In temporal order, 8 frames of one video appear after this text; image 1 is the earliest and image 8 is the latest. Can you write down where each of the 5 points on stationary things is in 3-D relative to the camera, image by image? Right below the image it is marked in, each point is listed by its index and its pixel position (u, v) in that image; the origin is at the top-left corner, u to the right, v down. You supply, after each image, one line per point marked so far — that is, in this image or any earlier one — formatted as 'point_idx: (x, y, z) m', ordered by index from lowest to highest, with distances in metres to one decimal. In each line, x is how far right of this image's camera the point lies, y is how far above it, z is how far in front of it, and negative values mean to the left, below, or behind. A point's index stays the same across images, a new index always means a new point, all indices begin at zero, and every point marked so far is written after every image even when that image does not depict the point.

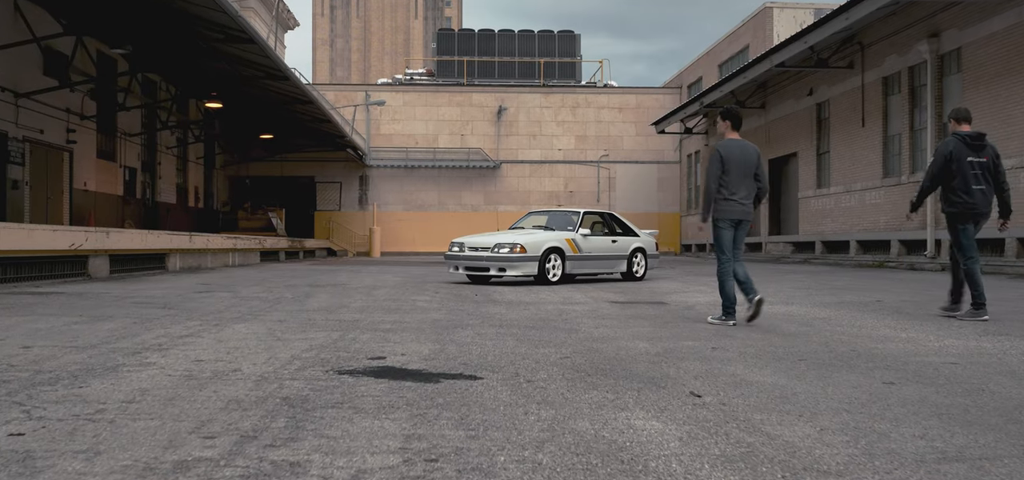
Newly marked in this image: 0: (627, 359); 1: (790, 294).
0: (+0.7, -0.7, +5.2) m
1: (+3.7, -0.7, +11.8) m
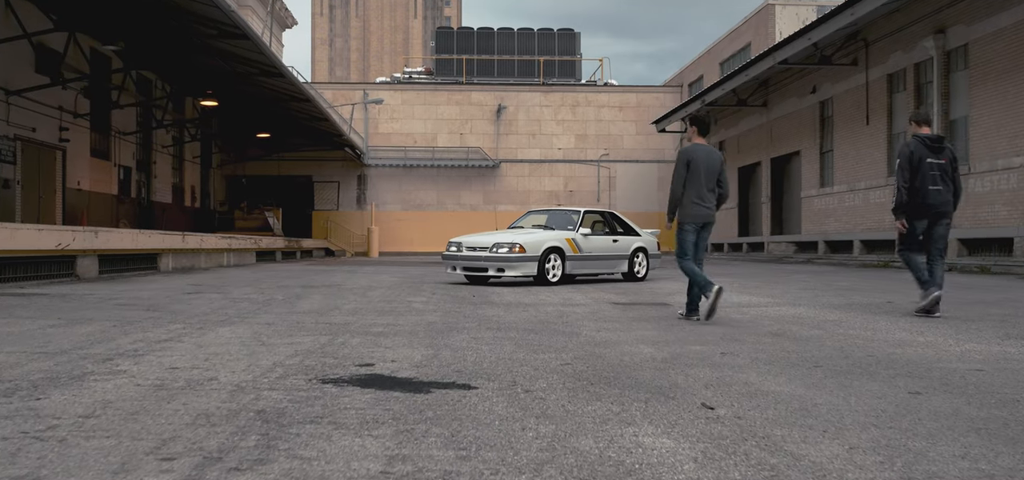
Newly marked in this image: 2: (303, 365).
0: (+0.7, -0.7, +4.9) m
1: (+3.7, -0.7, +11.4) m
2: (-1.1, -0.7, +4.8) m
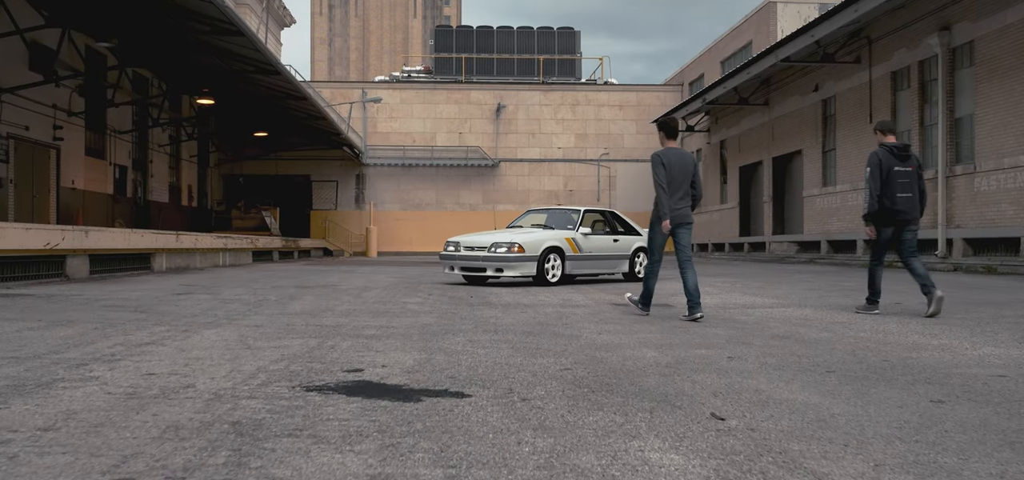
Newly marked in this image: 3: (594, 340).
0: (+0.7, -0.7, +4.6) m
1: (+3.7, -0.7, +11.2) m
2: (-1.1, -0.7, +4.5) m
3: (+0.6, -0.7, +6.1) m
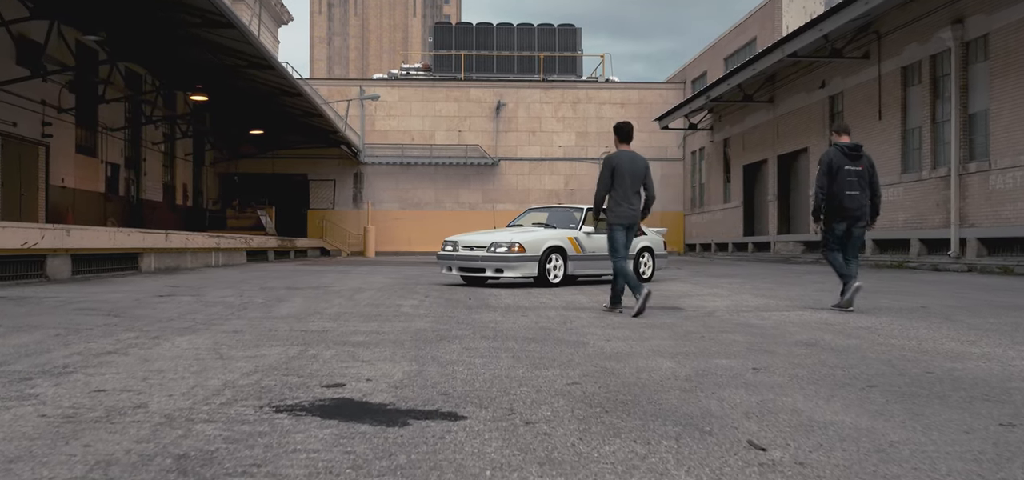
0: (+0.7, -0.7, +4.1) m
1: (+3.7, -0.7, +10.7) m
2: (-1.1, -0.7, +4.0) m
3: (+0.6, -0.7, +5.6) m
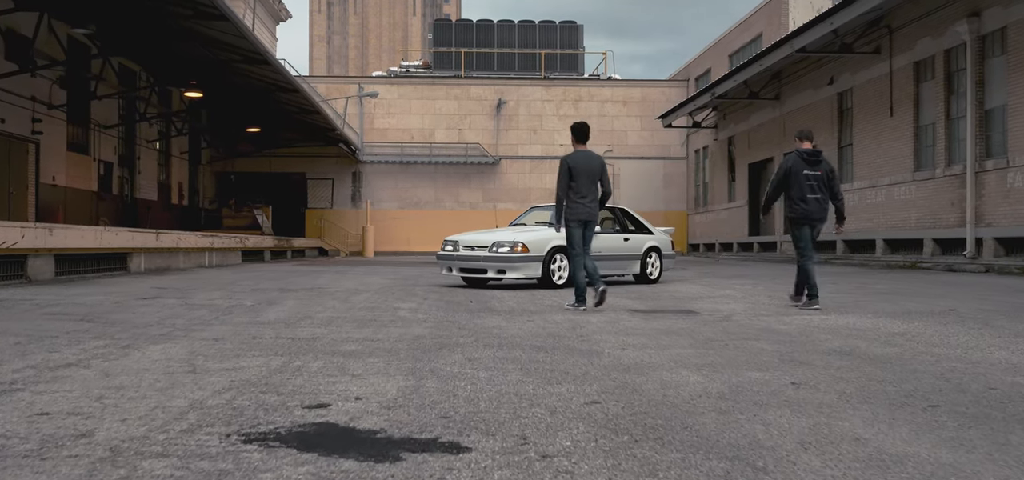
0: (+0.7, -0.7, +3.6) m
1: (+3.7, -0.7, +10.1) m
2: (-1.1, -0.6, +3.4) m
3: (+0.6, -0.7, +5.0) m
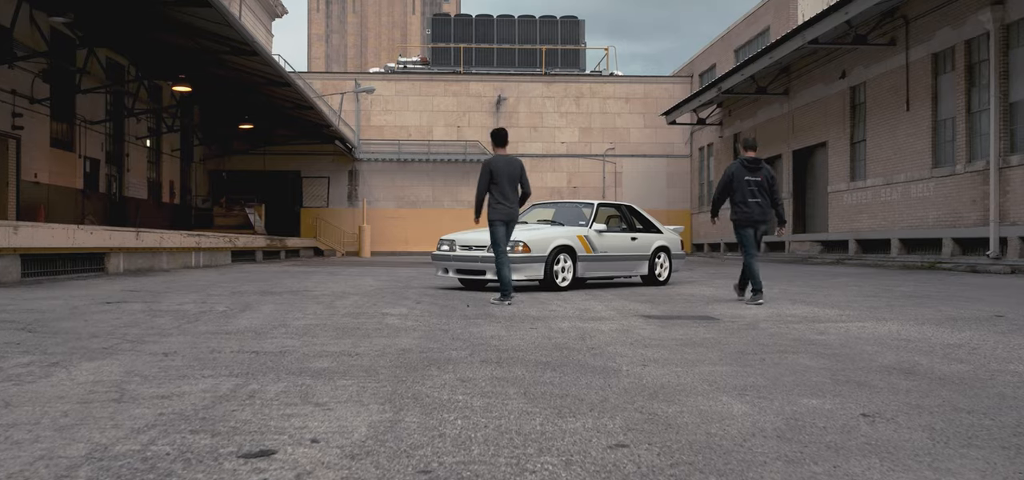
0: (+0.7, -0.7, +2.7) m
1: (+3.7, -0.7, +9.3) m
2: (-1.1, -0.6, +2.6) m
3: (+0.6, -0.7, +4.2) m
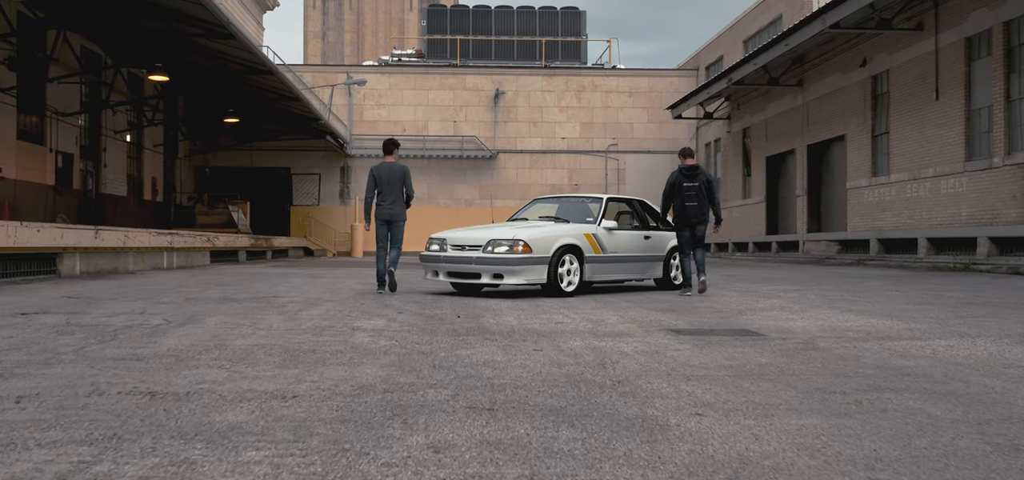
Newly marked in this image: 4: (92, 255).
0: (+0.7, -0.6, +1.3) m
1: (+3.7, -0.7, +7.9) m
2: (-1.1, -0.6, +1.2) m
3: (+0.6, -0.7, +2.8) m
4: (-6.5, -0.2, +13.8) m
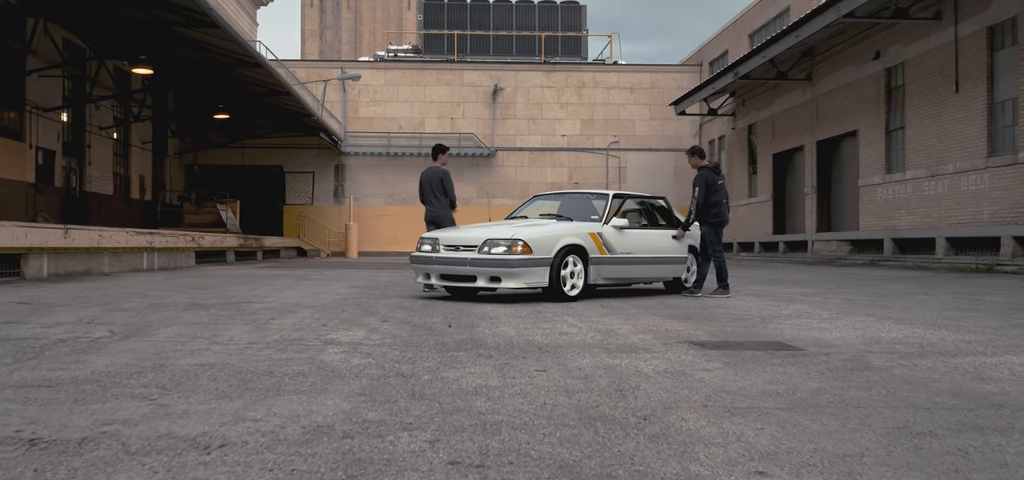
0: (+0.7, -0.6, +0.5) m
1: (+3.7, -0.7, +7.0) m
2: (-1.1, -0.6, +0.3) m
3: (+0.6, -0.6, +1.9) m
4: (-6.5, -0.2, +12.9) m
